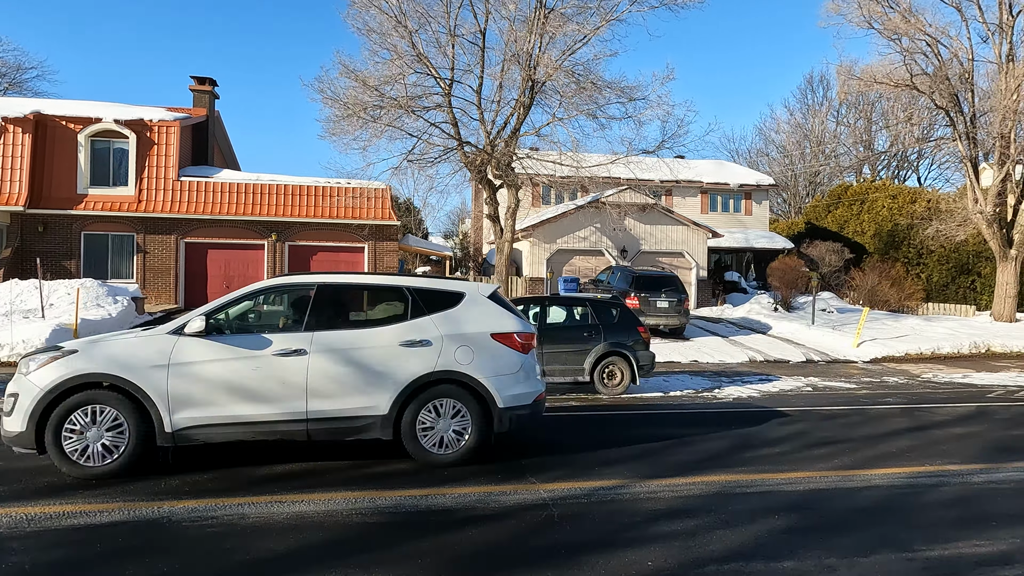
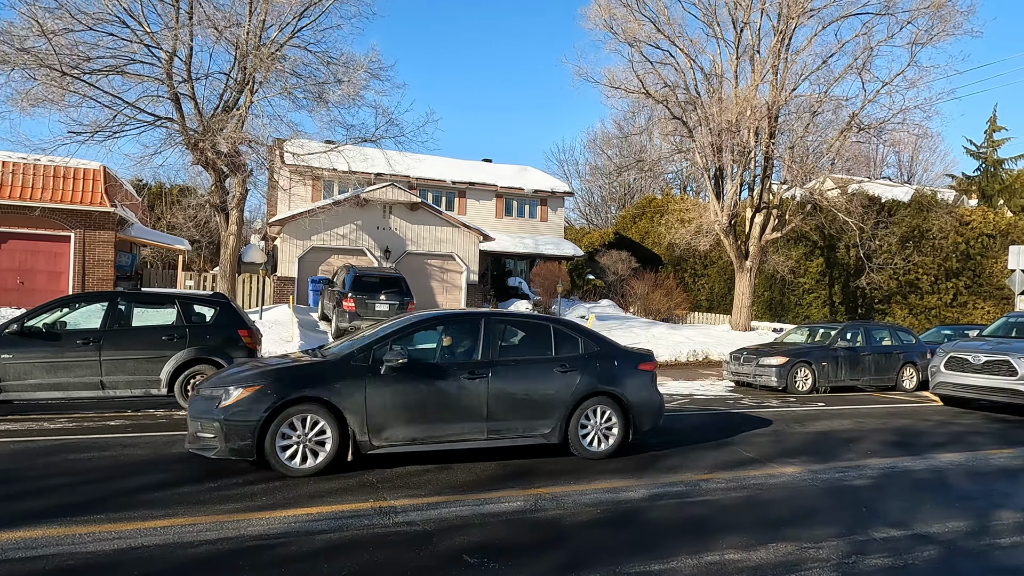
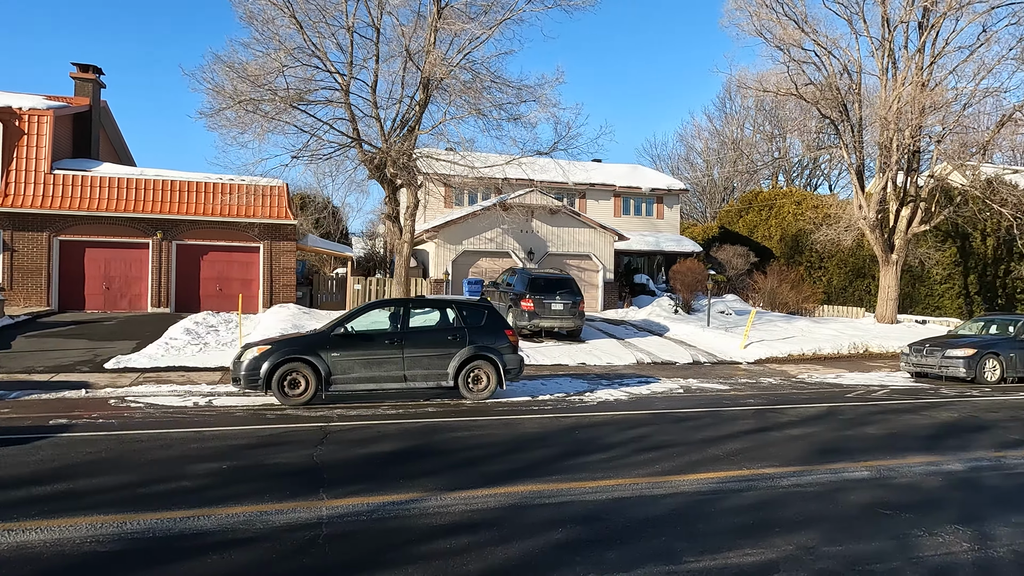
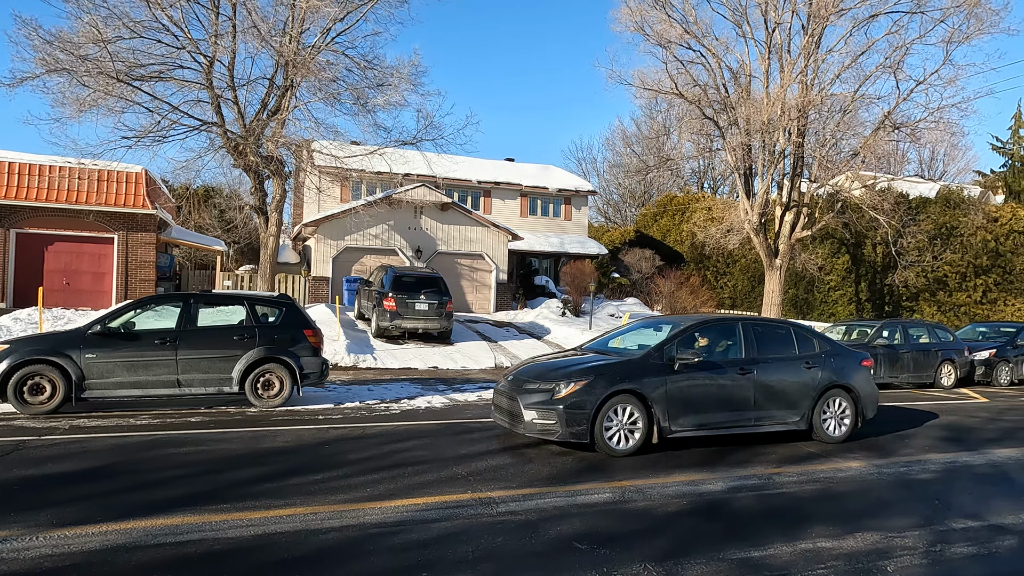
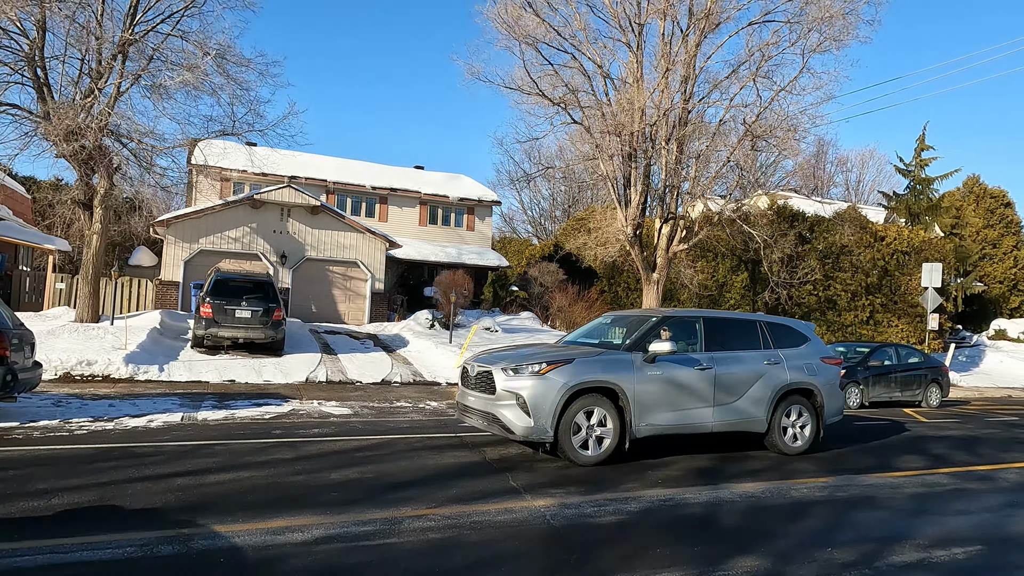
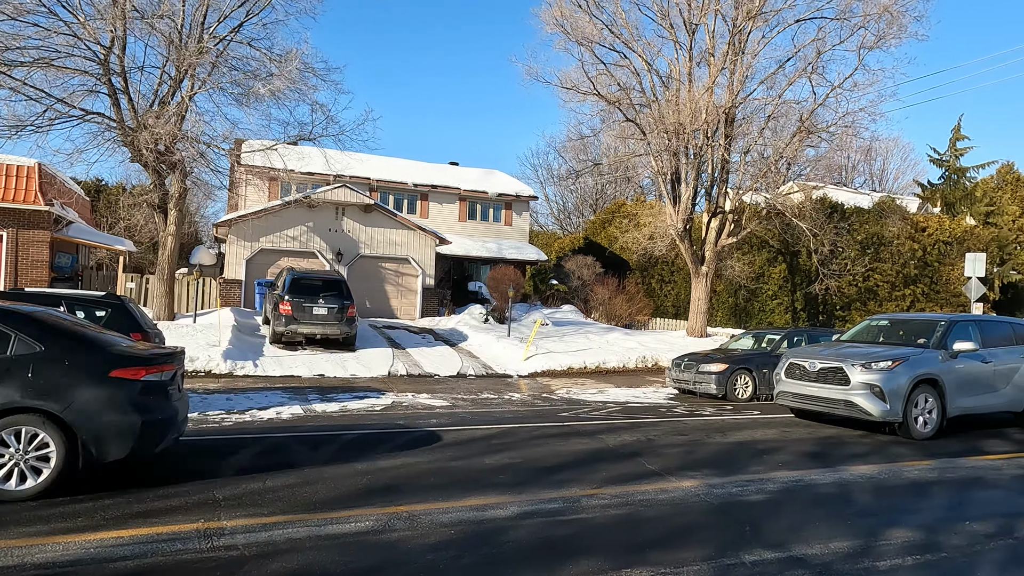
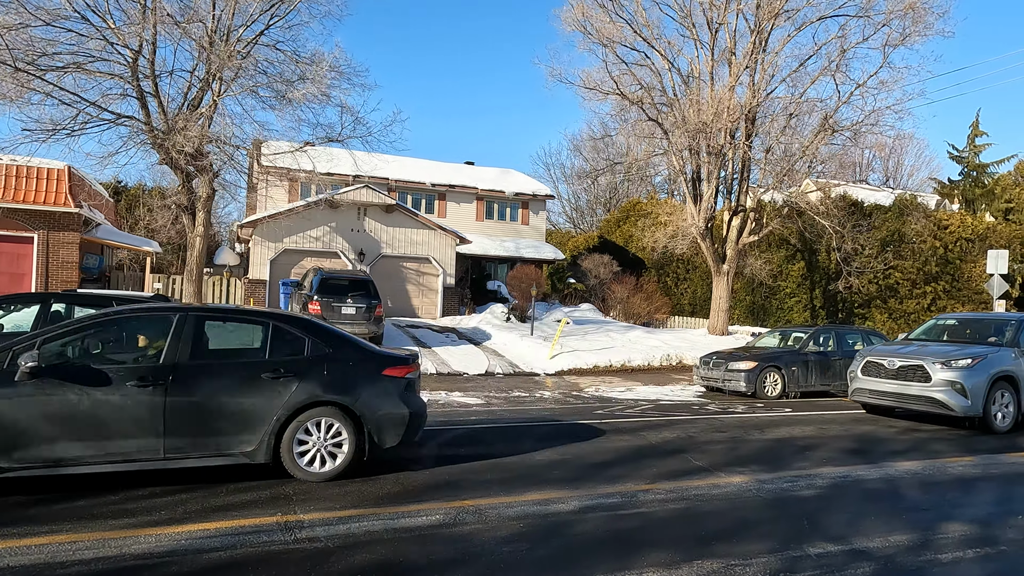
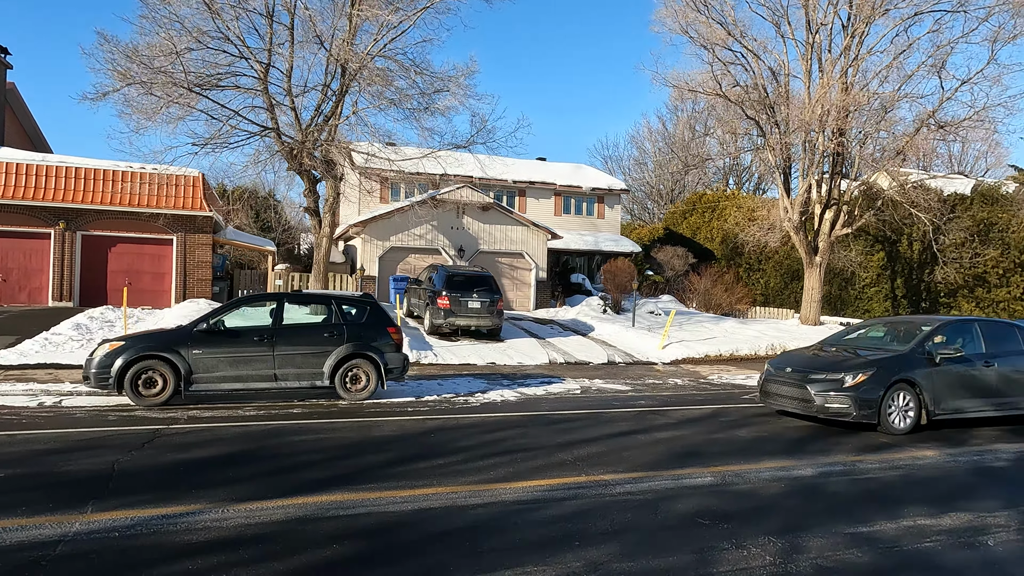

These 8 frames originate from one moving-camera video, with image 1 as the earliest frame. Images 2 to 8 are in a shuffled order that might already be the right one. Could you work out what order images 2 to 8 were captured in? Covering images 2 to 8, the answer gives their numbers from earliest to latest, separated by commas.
3, 8, 4, 2, 7, 6, 5
